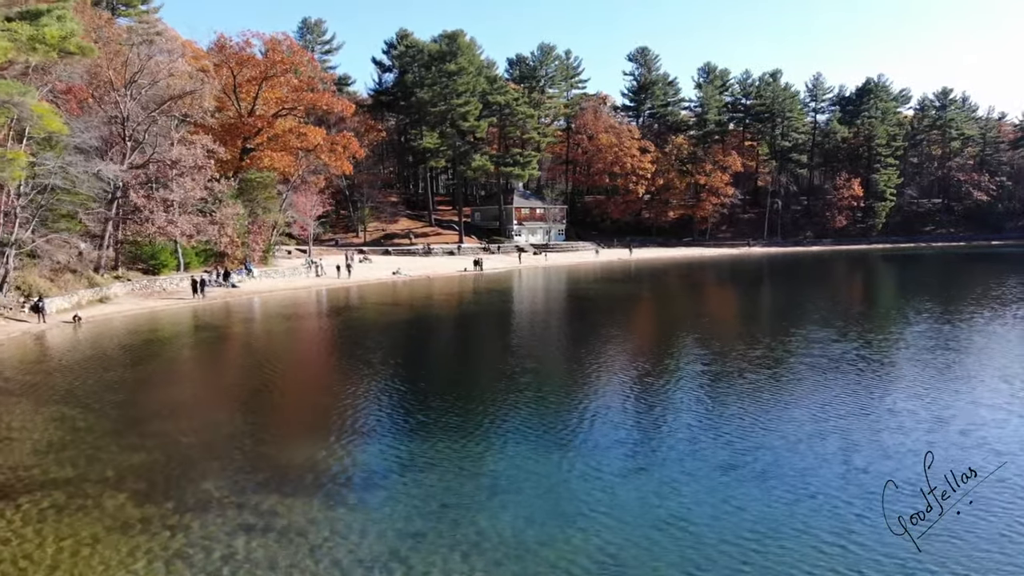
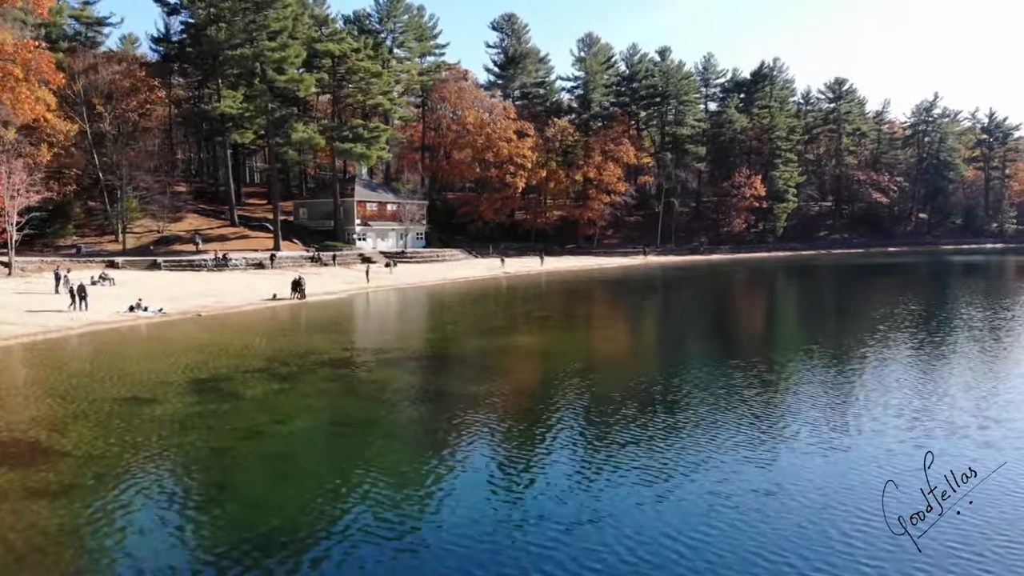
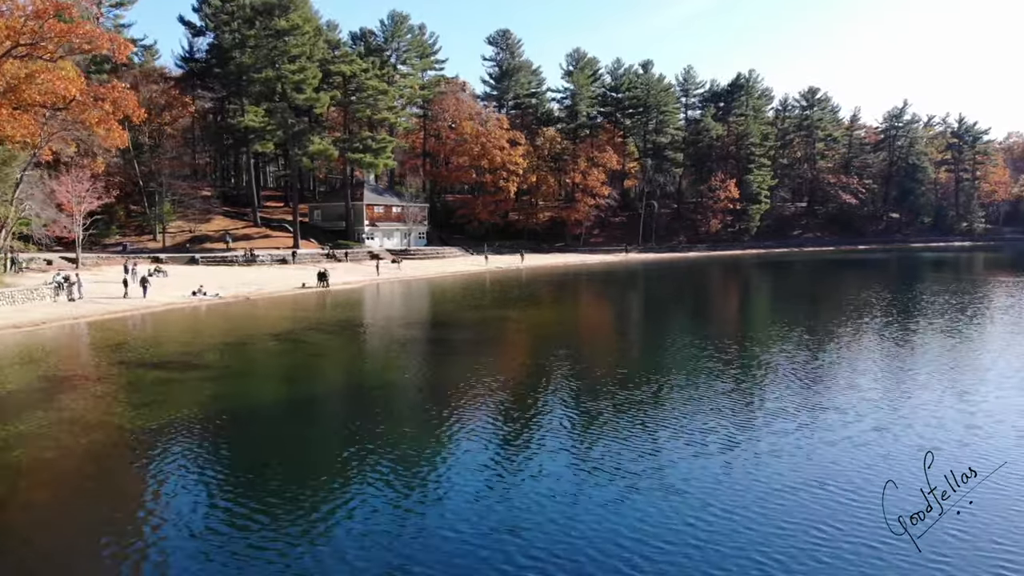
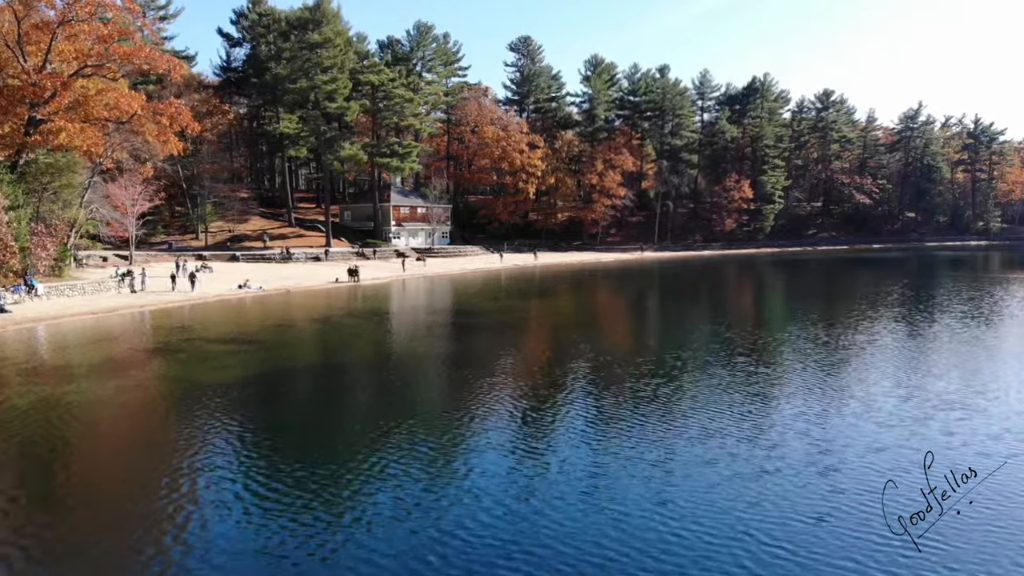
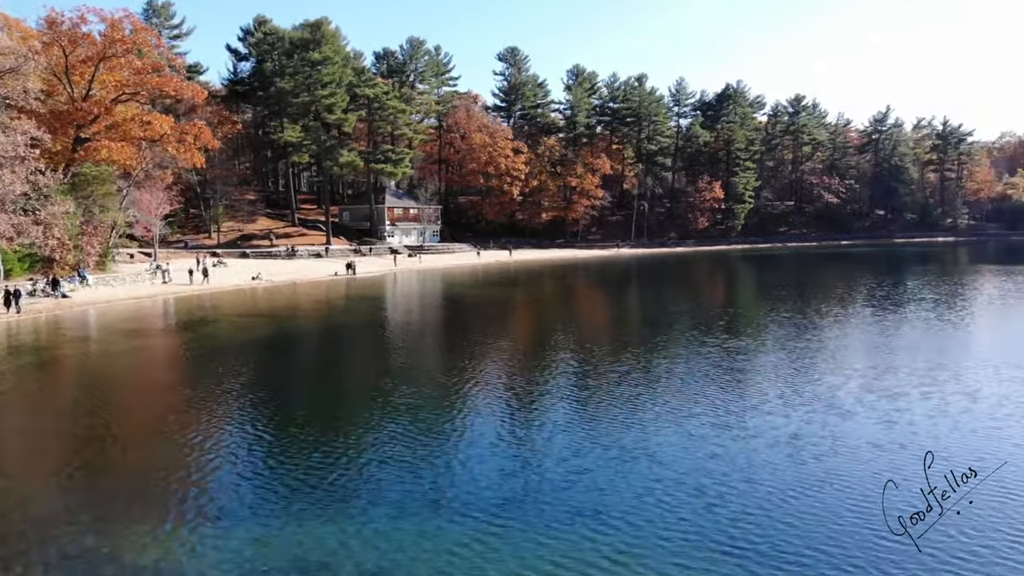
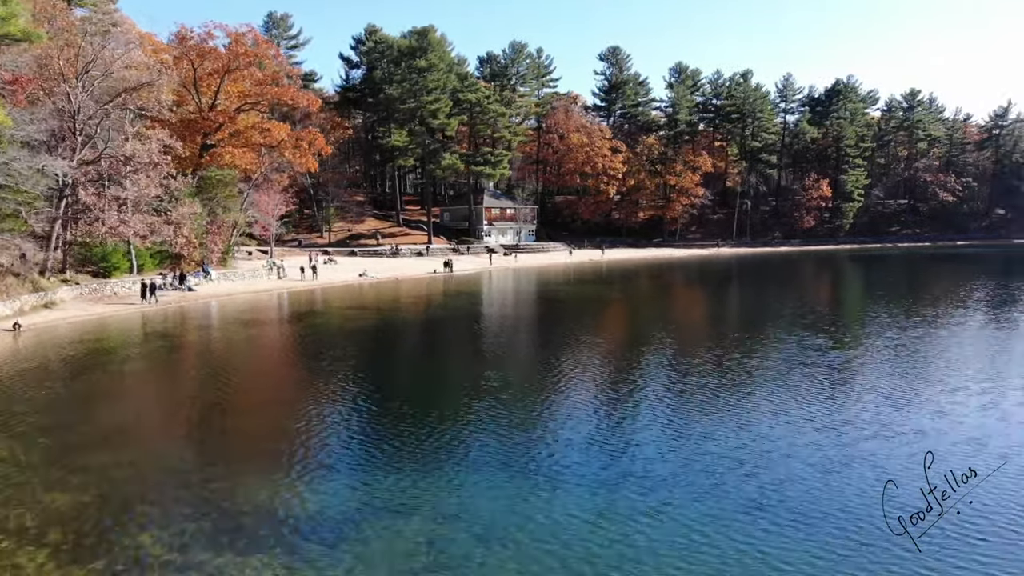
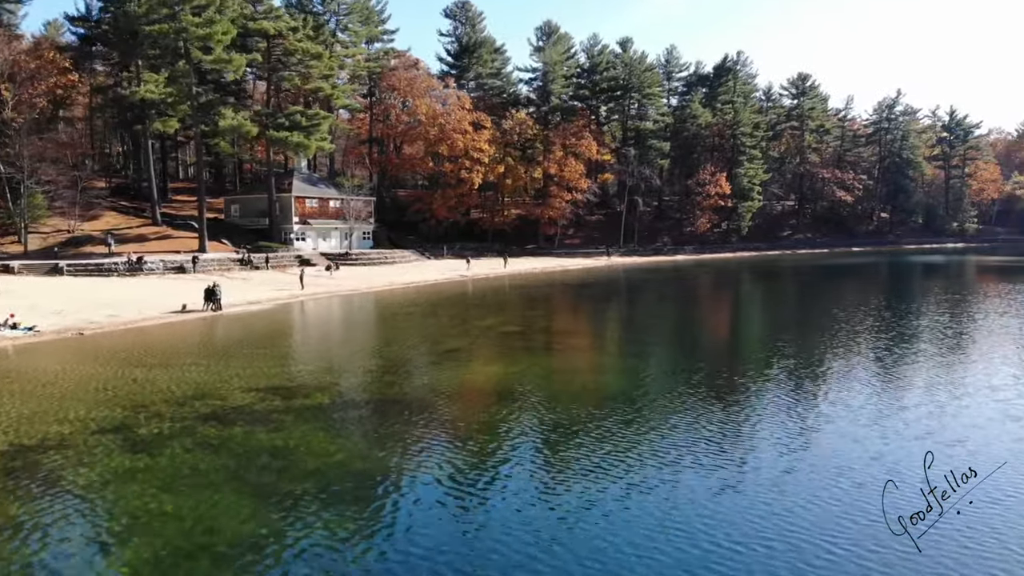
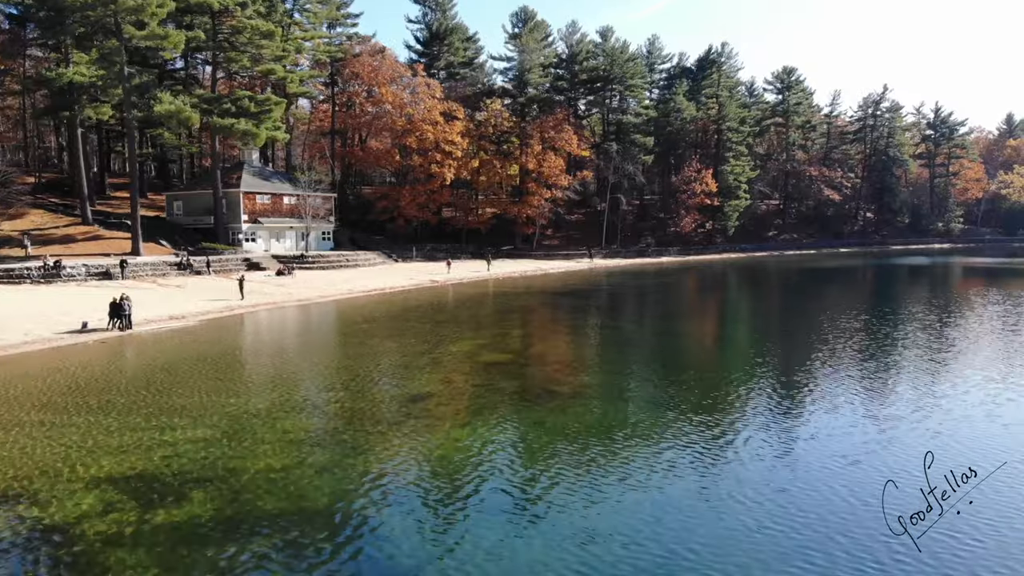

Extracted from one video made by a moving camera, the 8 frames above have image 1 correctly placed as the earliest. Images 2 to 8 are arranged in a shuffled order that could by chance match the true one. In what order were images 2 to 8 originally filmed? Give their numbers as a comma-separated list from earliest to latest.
6, 5, 4, 3, 2, 7, 8
